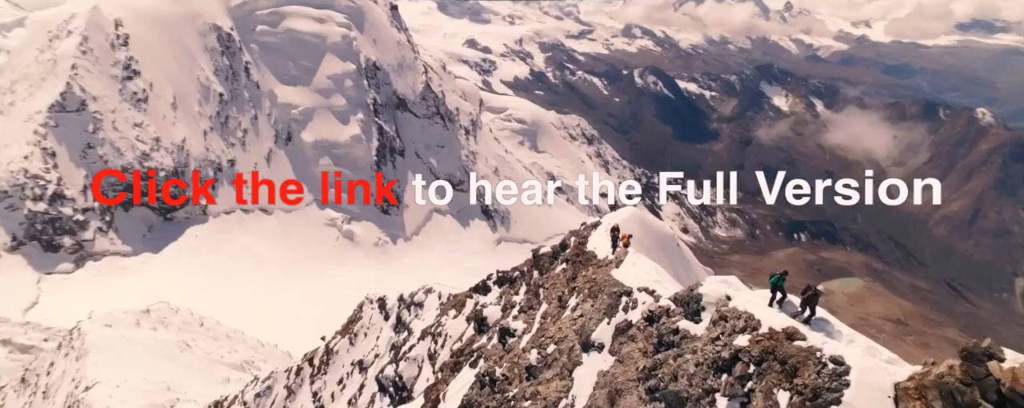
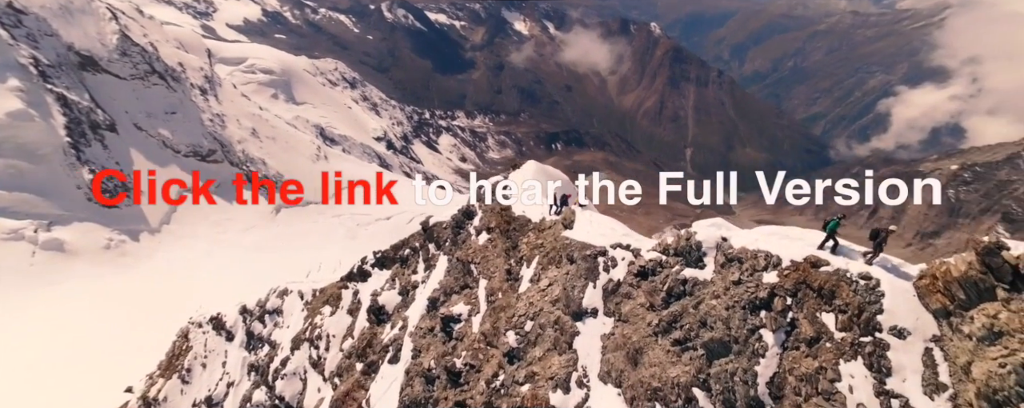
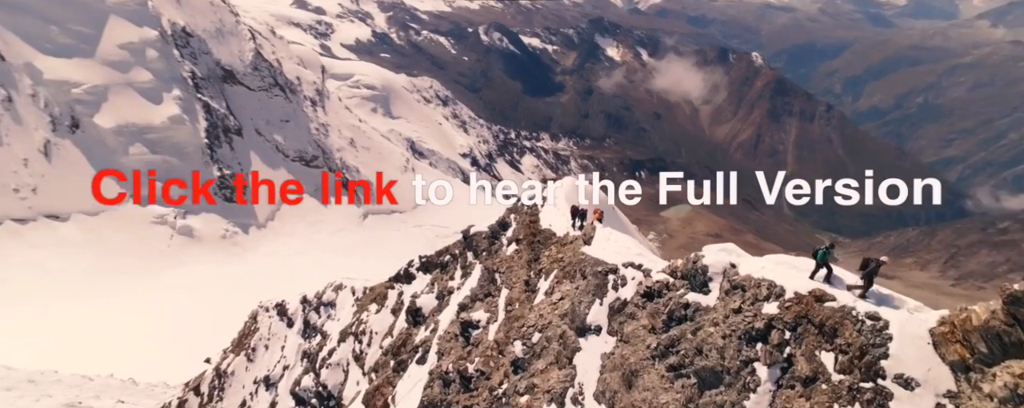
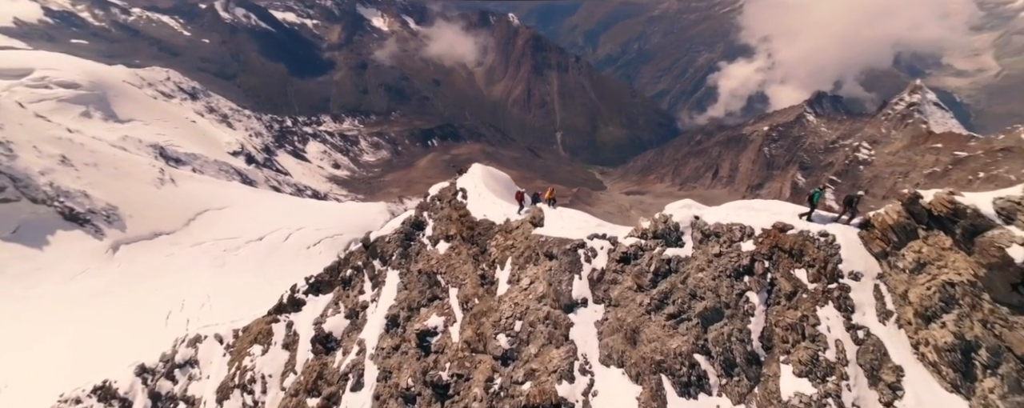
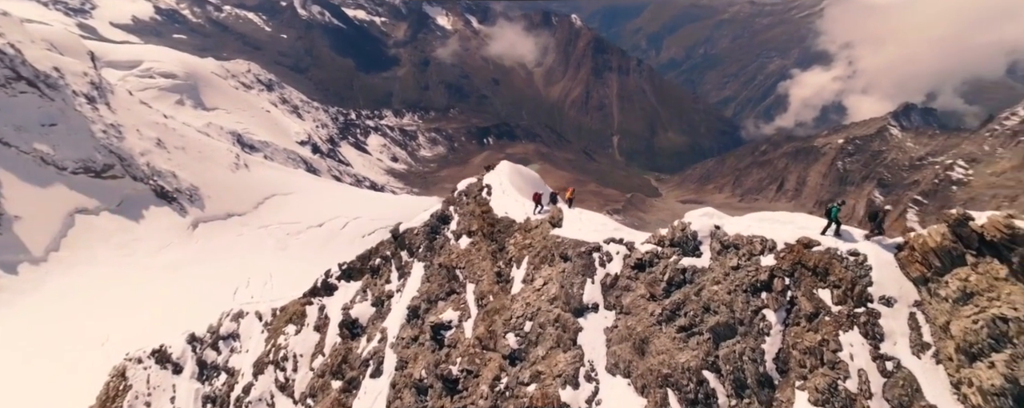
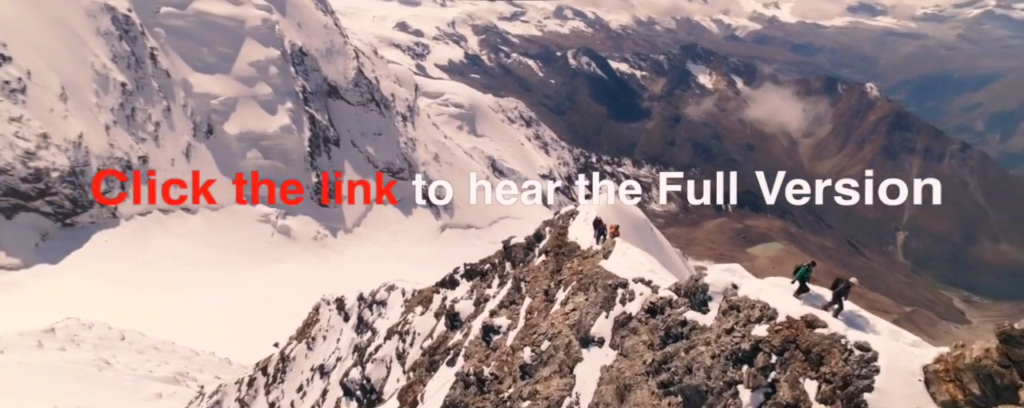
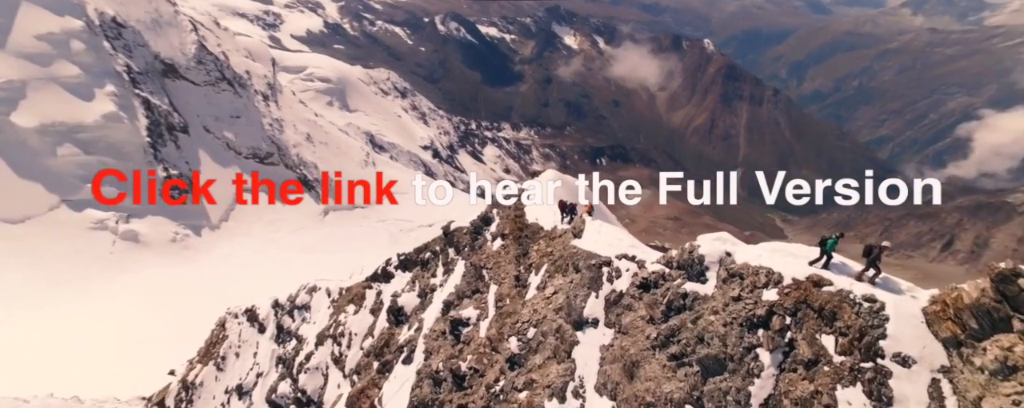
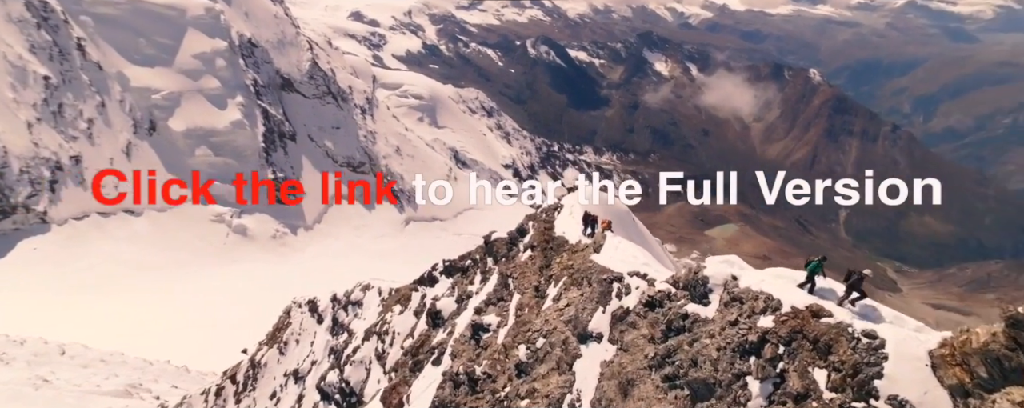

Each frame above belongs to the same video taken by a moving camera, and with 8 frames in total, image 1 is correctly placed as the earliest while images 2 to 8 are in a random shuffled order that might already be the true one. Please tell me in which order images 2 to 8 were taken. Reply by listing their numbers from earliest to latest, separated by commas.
6, 8, 3, 7, 2, 5, 4
